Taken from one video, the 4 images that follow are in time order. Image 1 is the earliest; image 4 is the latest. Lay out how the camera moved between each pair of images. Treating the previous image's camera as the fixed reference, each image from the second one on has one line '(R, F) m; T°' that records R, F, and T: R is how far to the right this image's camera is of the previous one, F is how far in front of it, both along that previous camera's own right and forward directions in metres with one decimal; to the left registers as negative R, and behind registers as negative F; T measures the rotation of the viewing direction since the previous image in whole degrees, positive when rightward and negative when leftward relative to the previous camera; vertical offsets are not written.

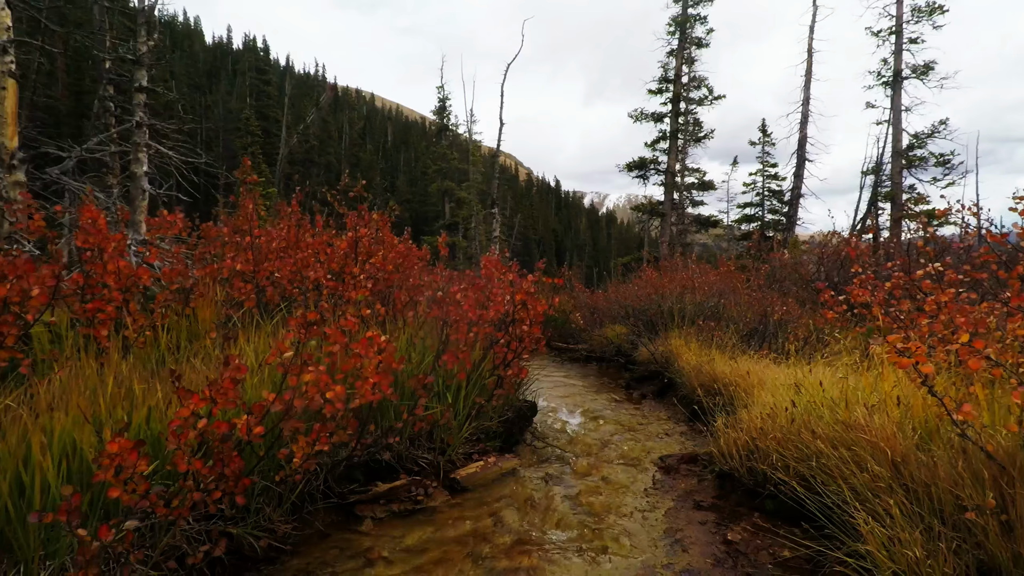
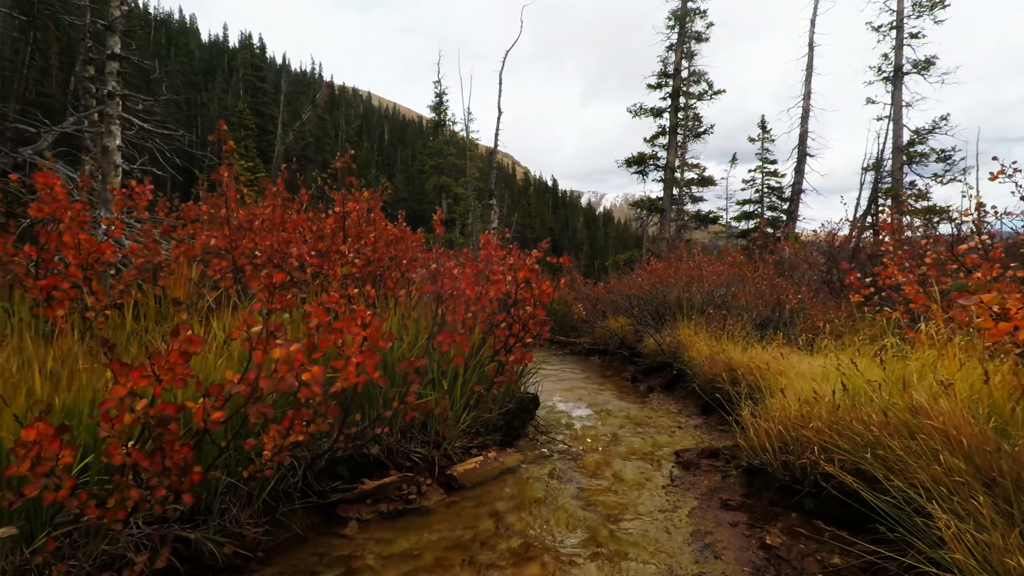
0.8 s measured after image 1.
(0.0, +0.4) m; 0°
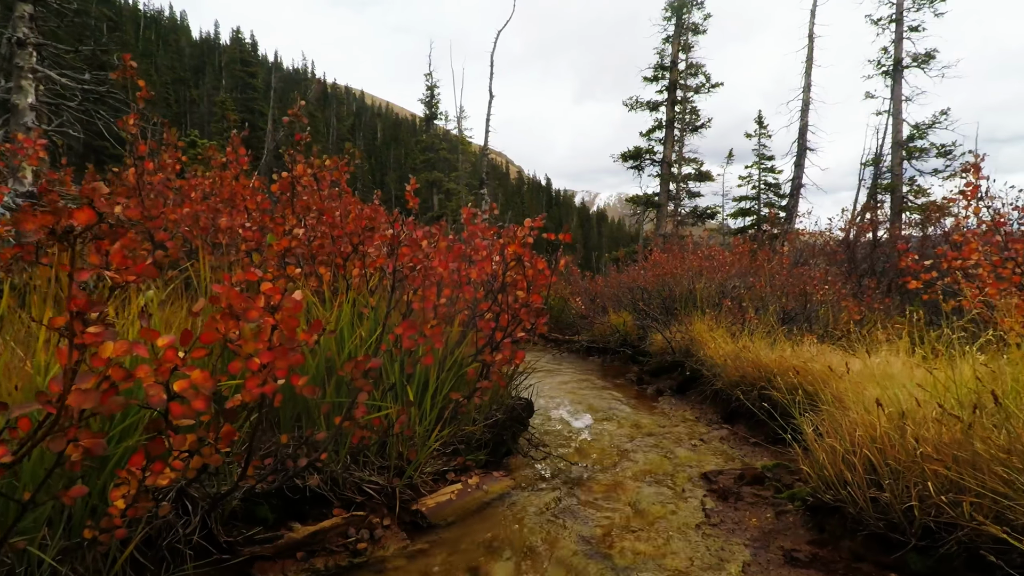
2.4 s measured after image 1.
(0.0, +0.8) m; +1°
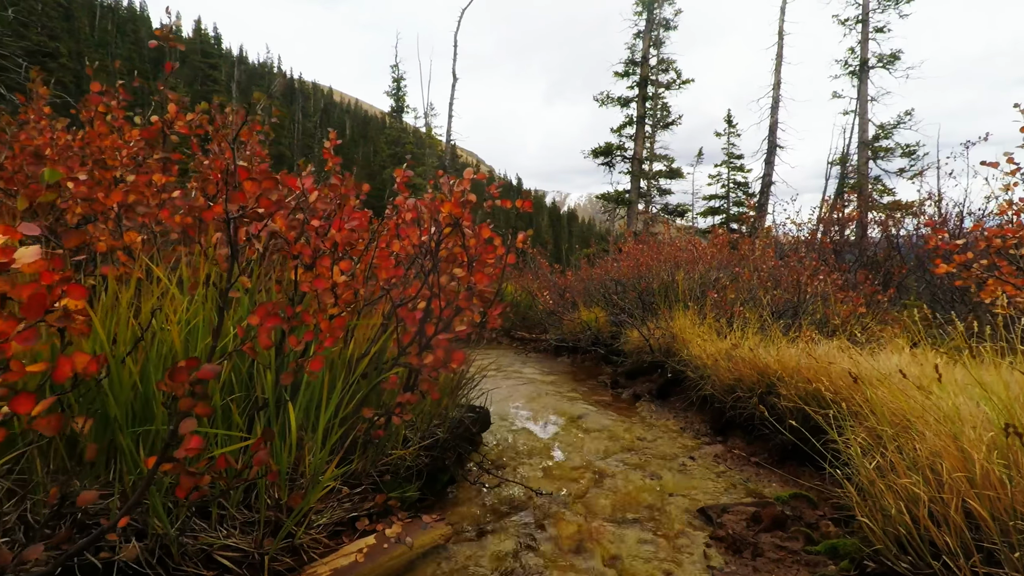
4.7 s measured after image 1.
(+0.1, +0.8) m; +3°
